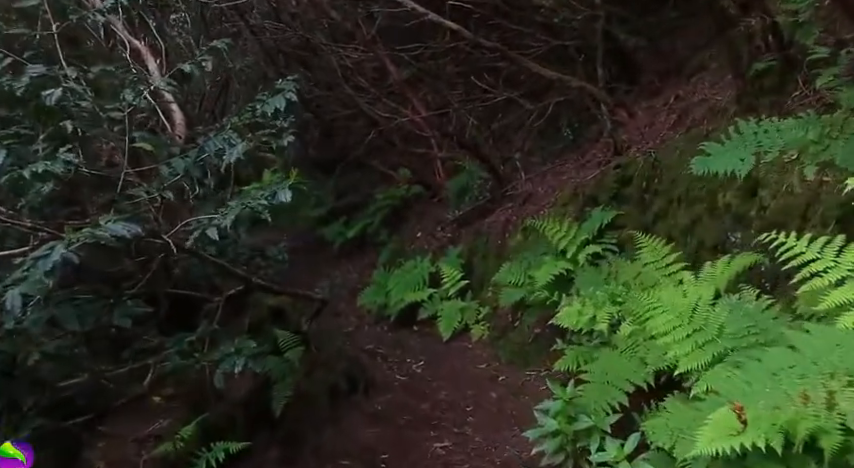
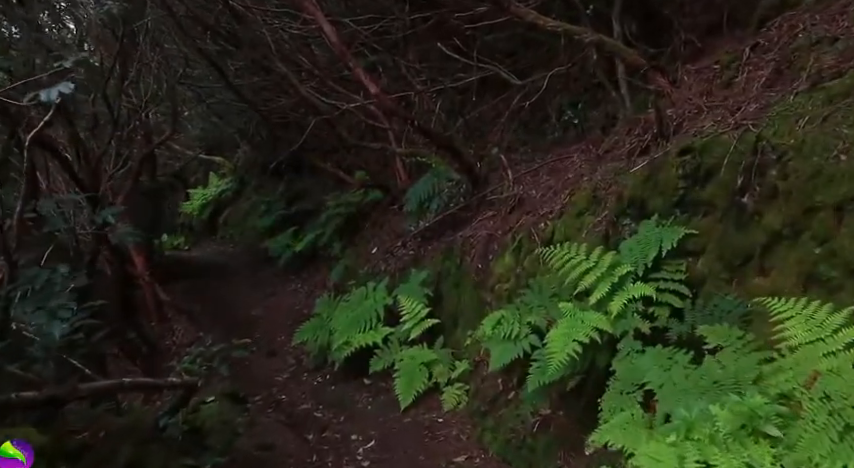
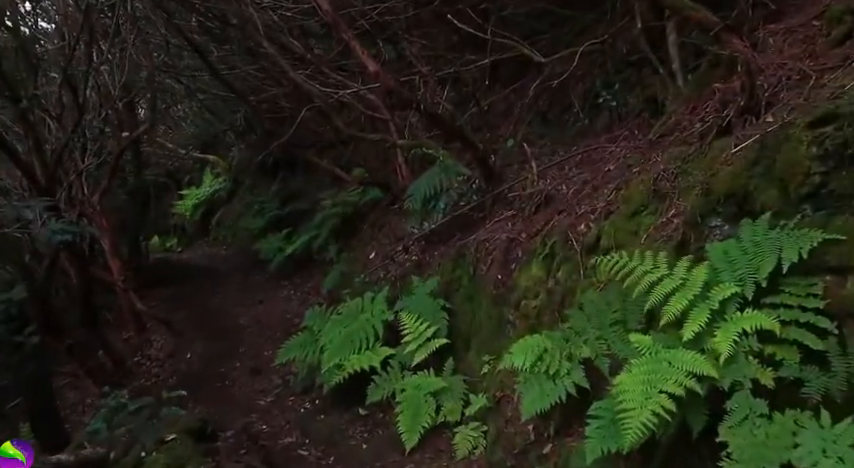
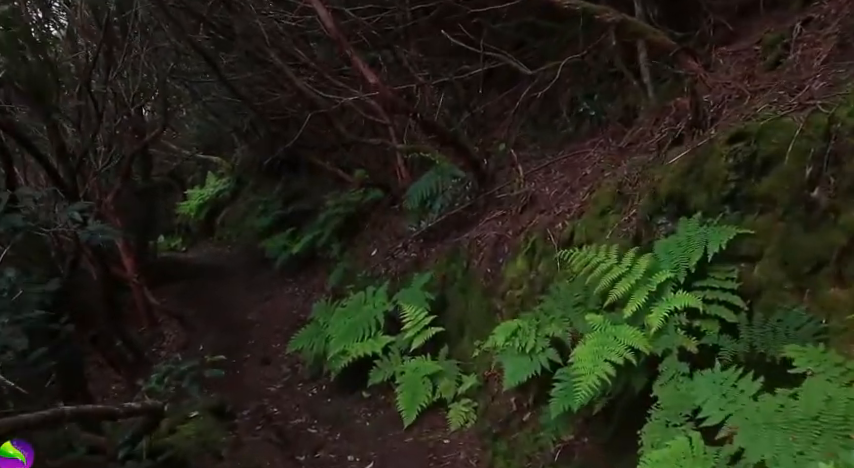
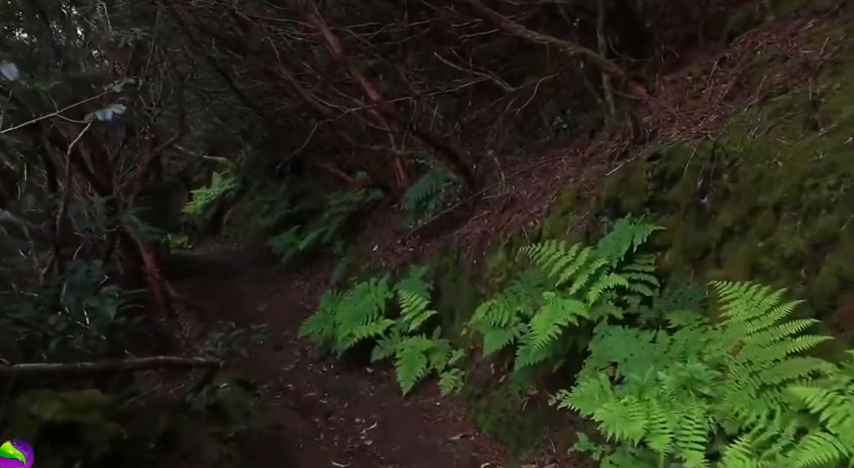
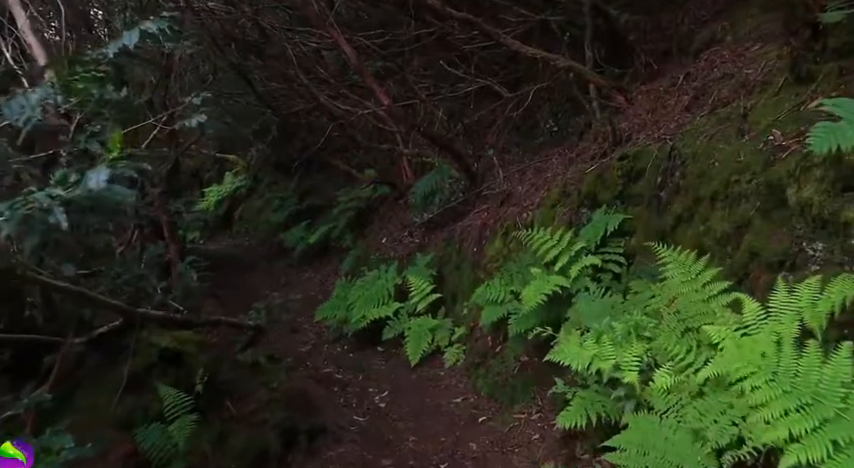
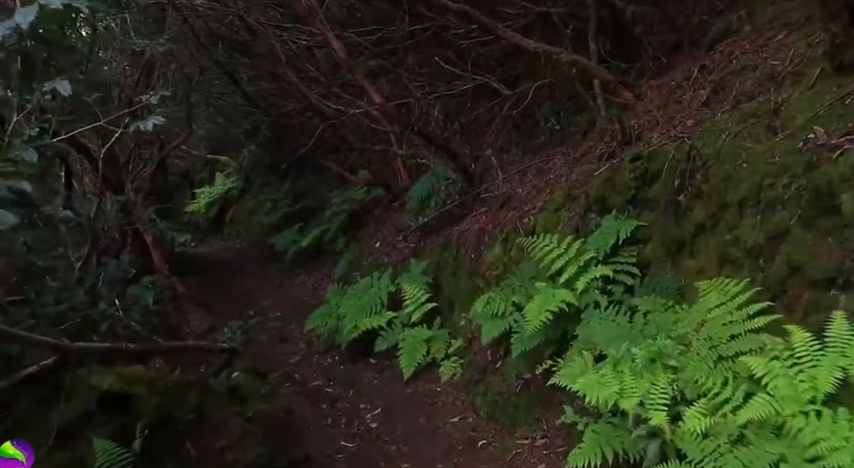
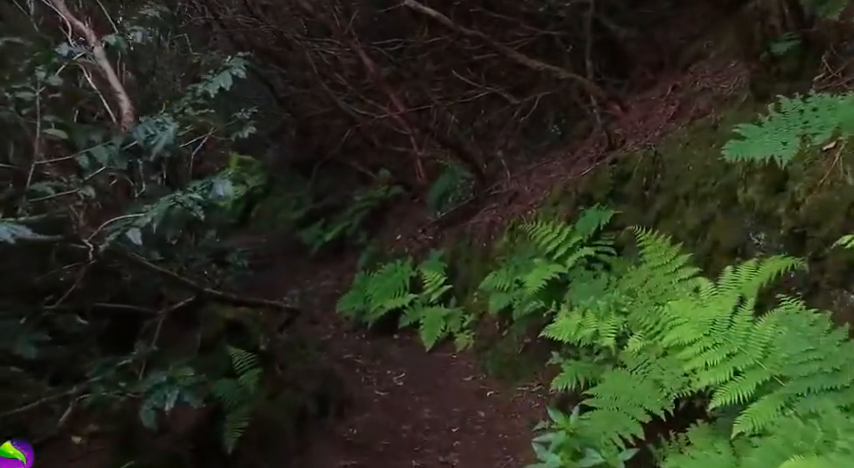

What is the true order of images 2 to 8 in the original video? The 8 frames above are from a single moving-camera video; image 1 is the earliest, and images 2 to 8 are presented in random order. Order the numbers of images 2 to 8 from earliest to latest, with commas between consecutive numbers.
8, 6, 7, 5, 2, 4, 3
